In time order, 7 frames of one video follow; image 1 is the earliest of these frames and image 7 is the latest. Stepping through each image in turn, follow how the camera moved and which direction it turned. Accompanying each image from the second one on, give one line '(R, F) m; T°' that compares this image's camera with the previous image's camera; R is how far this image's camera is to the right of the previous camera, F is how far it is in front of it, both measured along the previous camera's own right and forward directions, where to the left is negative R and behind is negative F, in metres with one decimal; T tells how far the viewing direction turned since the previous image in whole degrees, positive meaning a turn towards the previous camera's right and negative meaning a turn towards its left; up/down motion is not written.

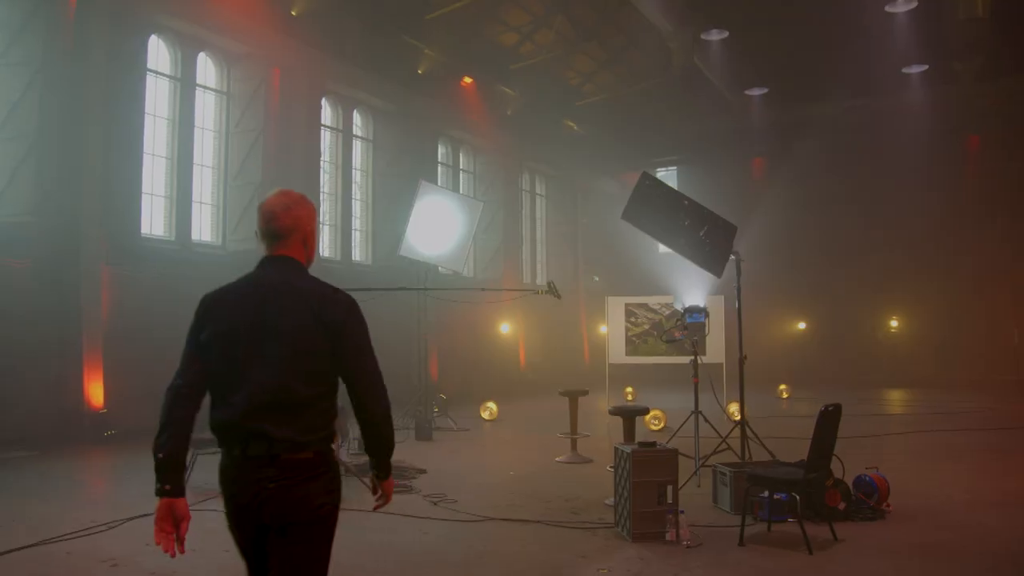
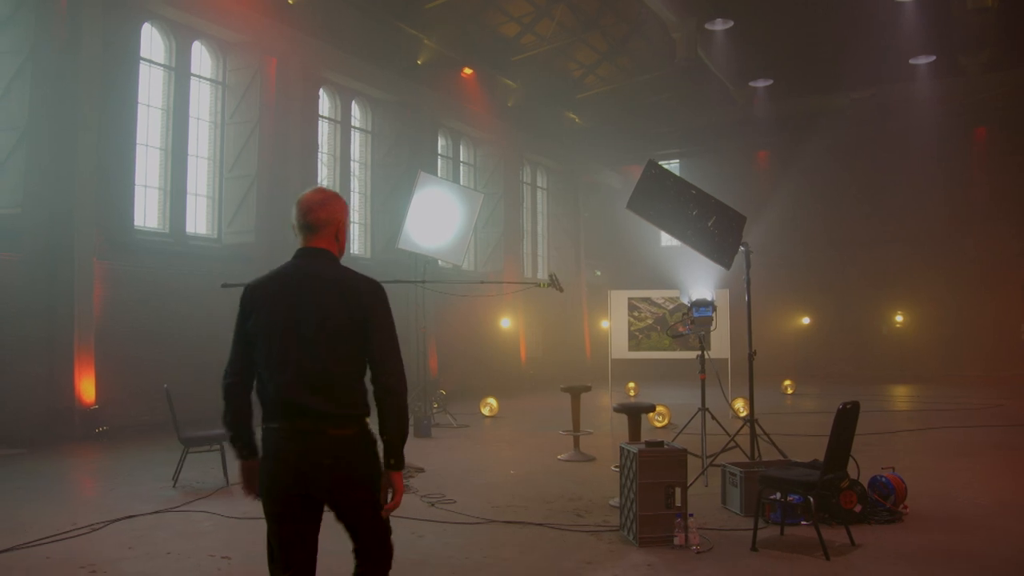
(0.0, +0.2) m; 0°
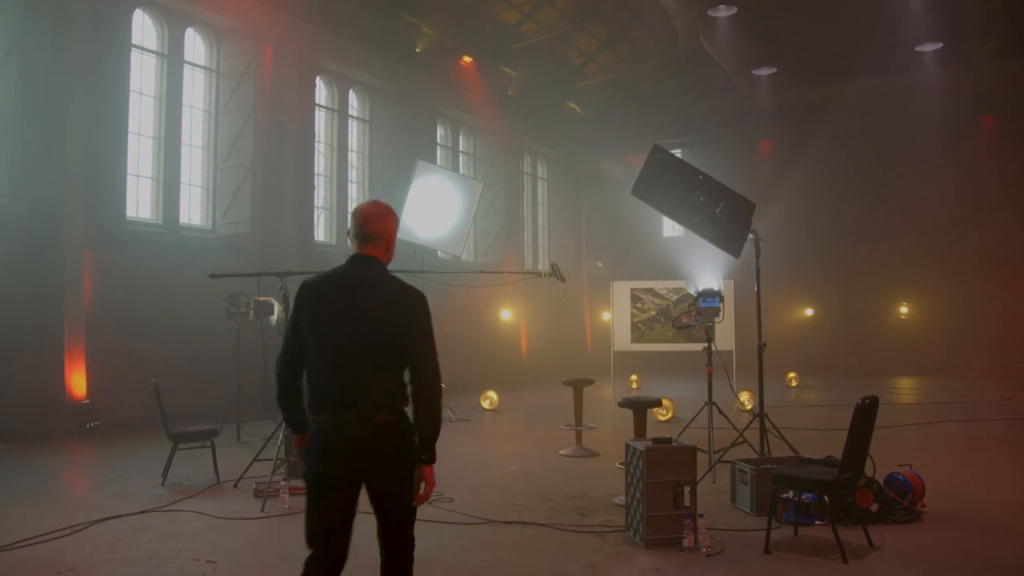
(0.0, +0.2) m; 0°
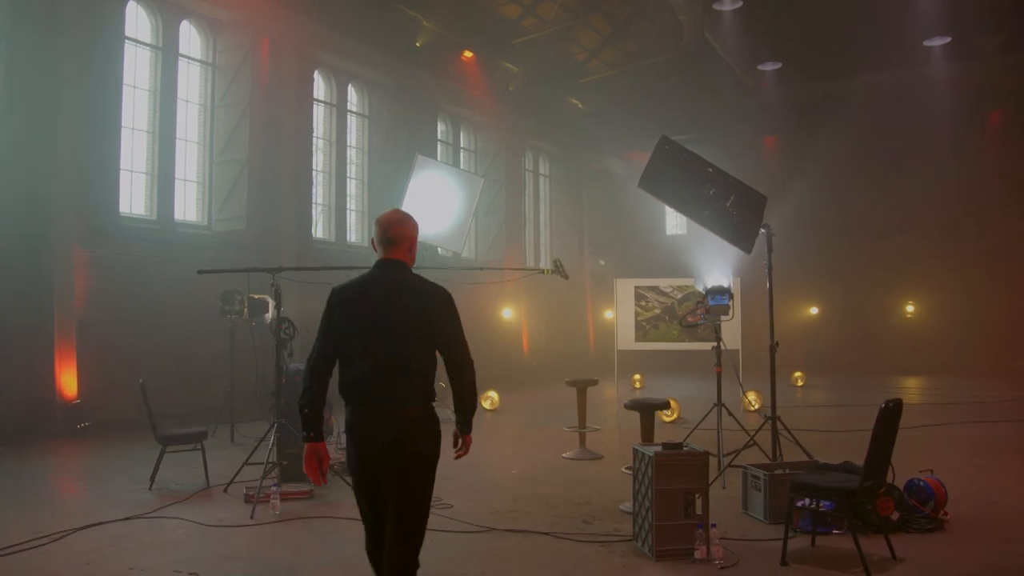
(0.0, +0.2) m; 0°
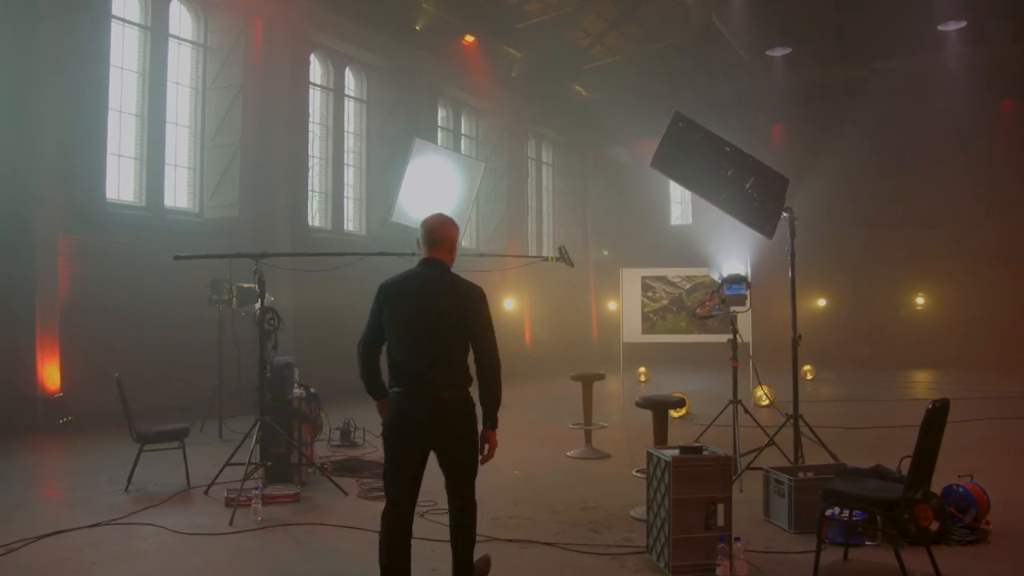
(0.0, +0.4) m; 0°
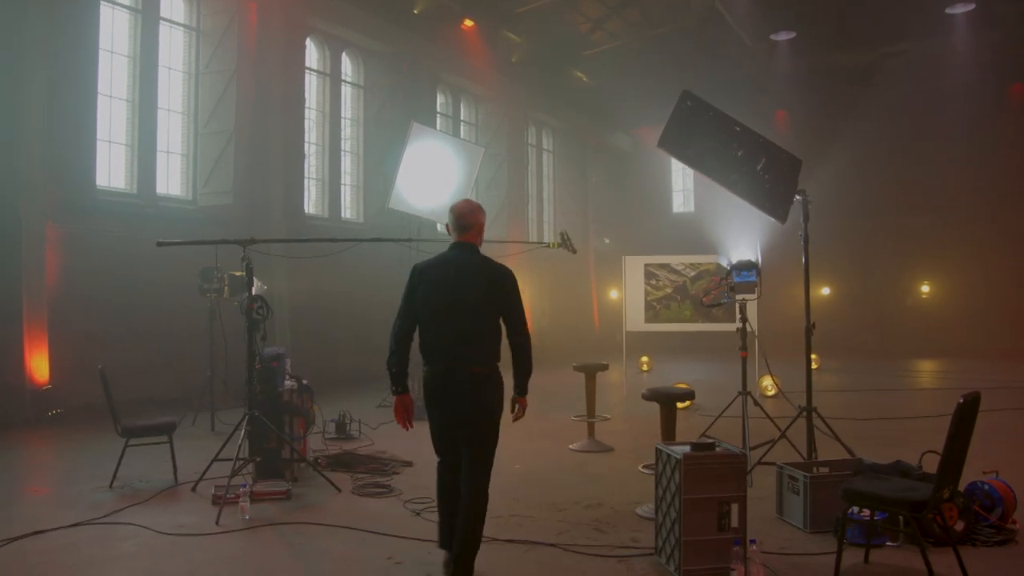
(0.0, +0.2) m; 0°
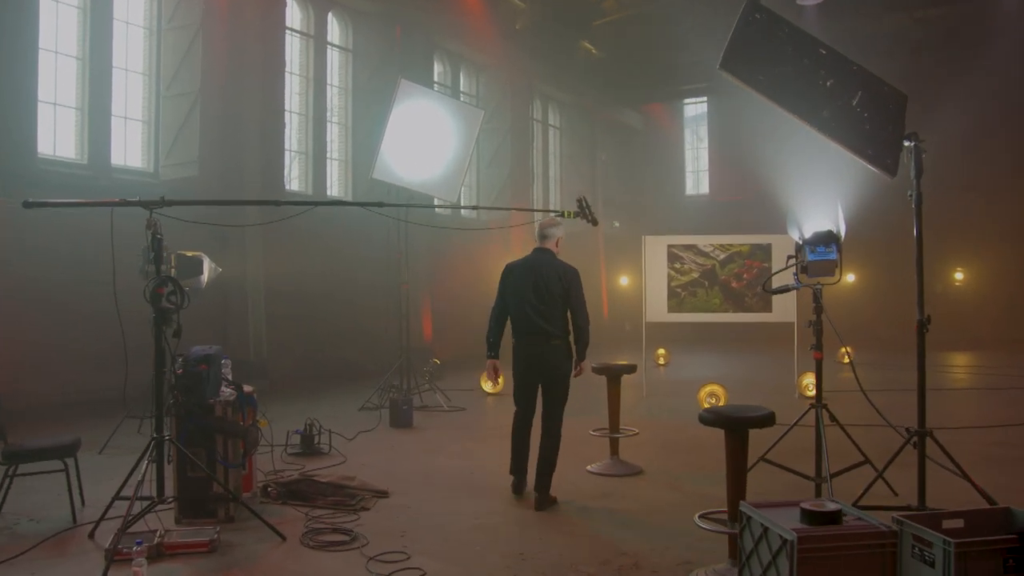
(0.0, +1.2) m; 0°
